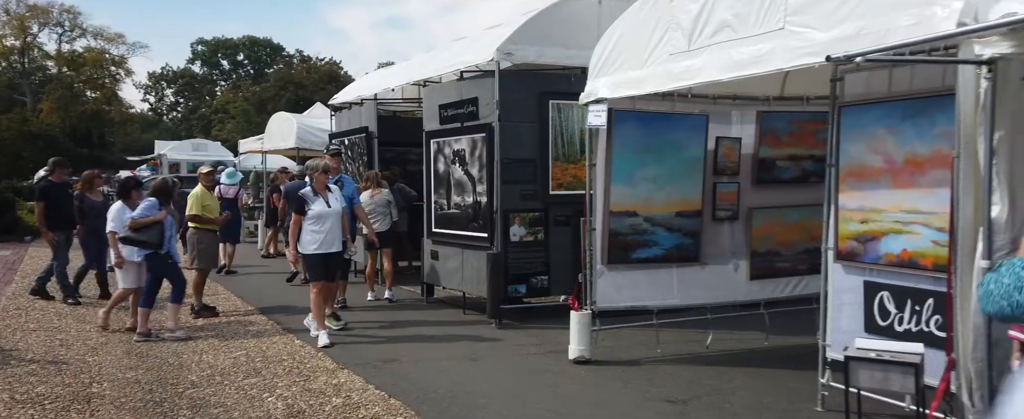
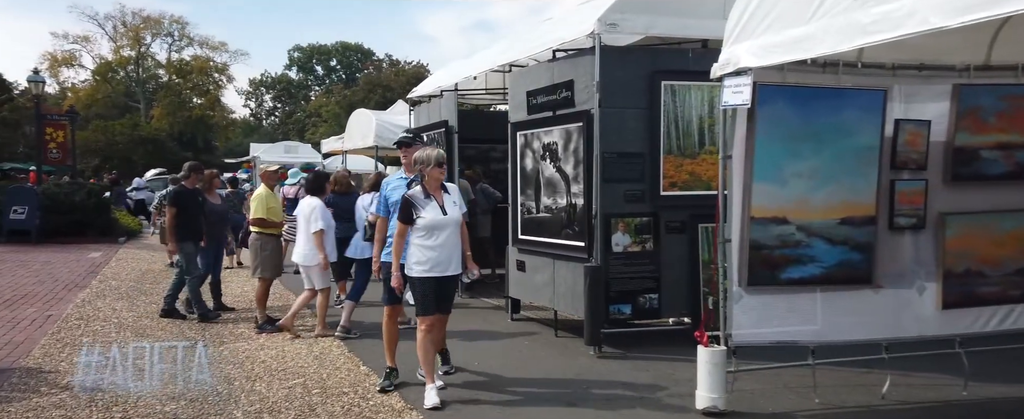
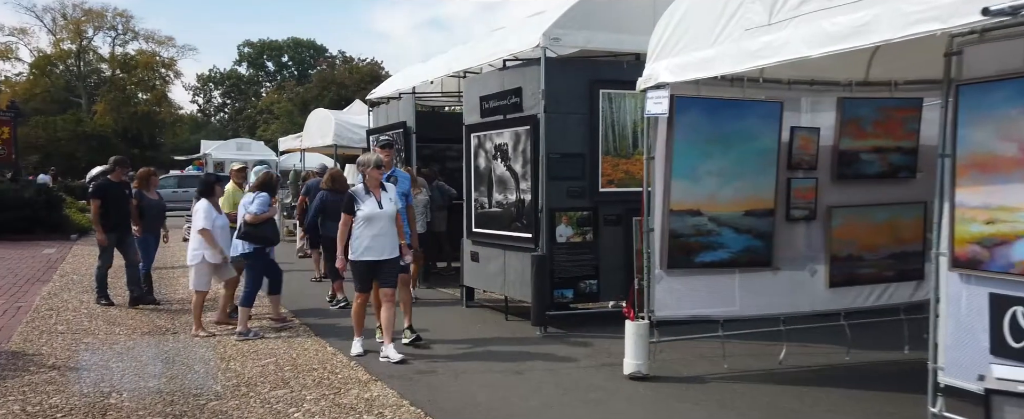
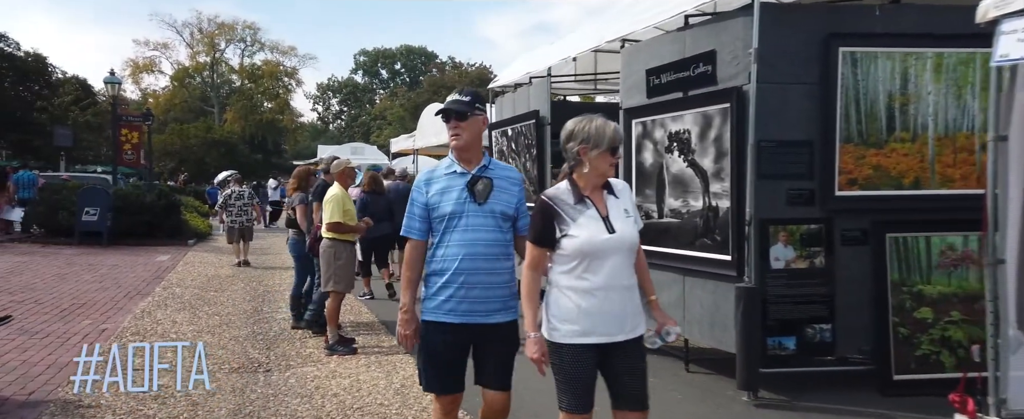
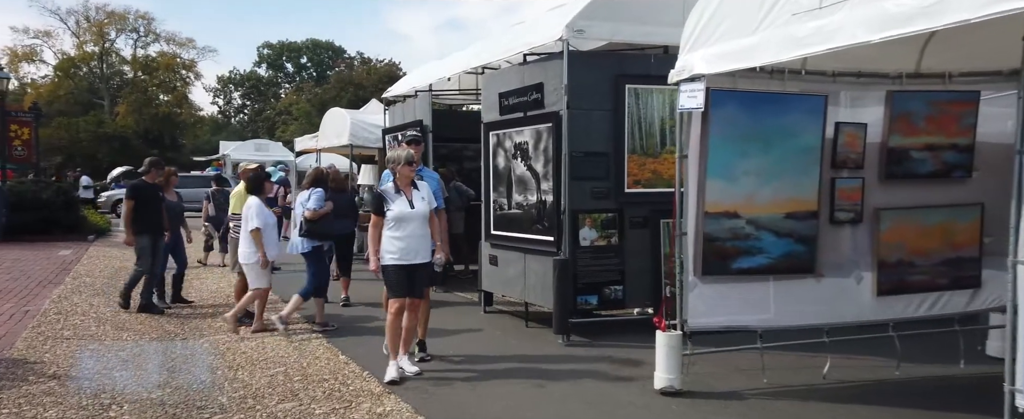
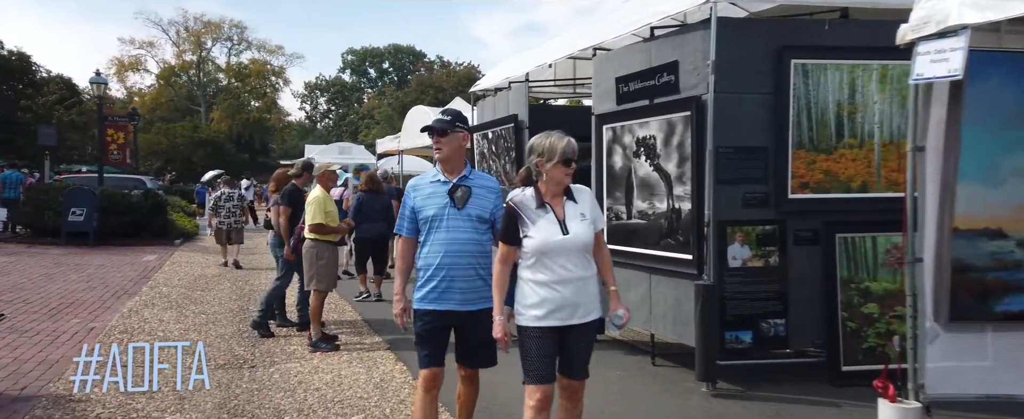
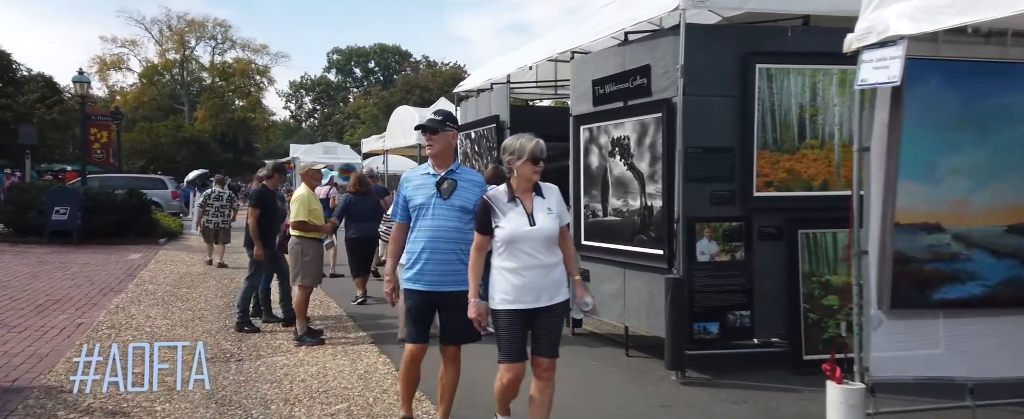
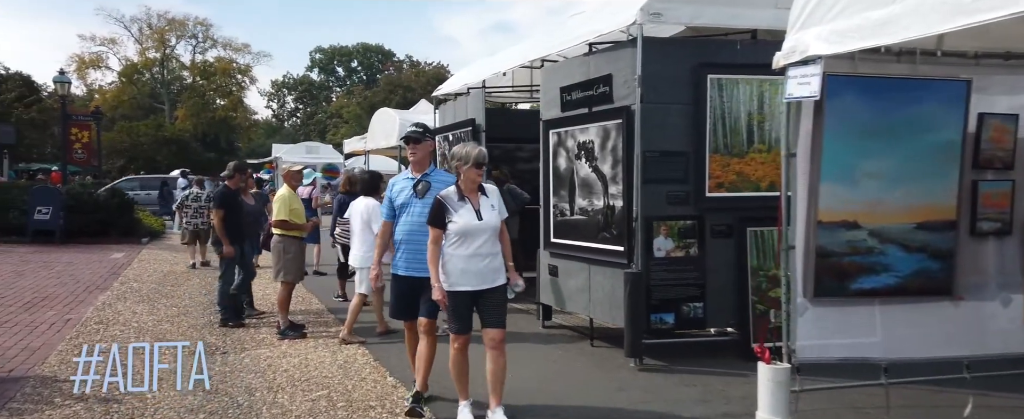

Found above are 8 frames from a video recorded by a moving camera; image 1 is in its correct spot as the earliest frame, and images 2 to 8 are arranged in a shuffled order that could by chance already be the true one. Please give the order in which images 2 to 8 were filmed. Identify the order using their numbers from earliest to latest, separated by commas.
3, 5, 2, 8, 7, 6, 4
